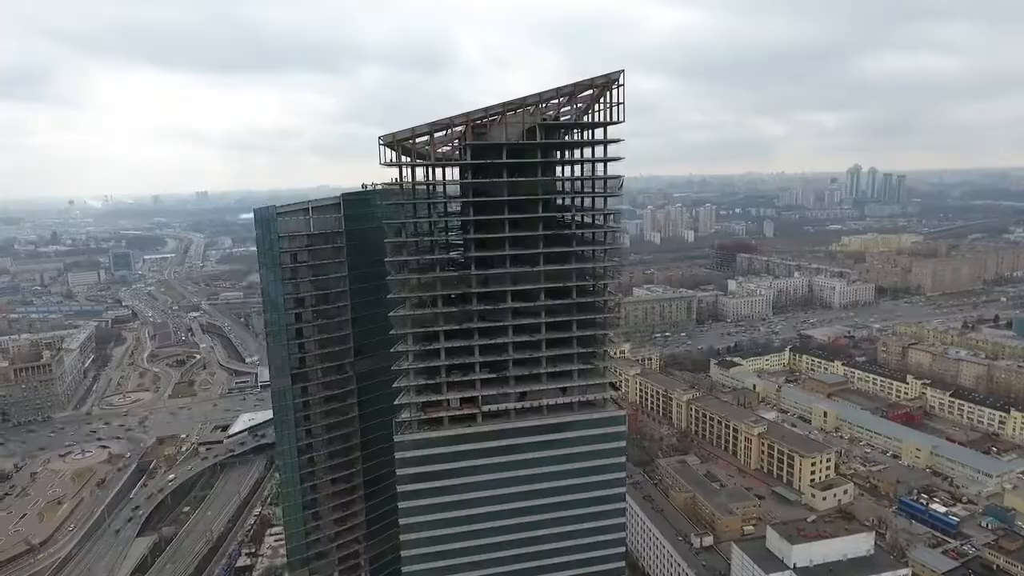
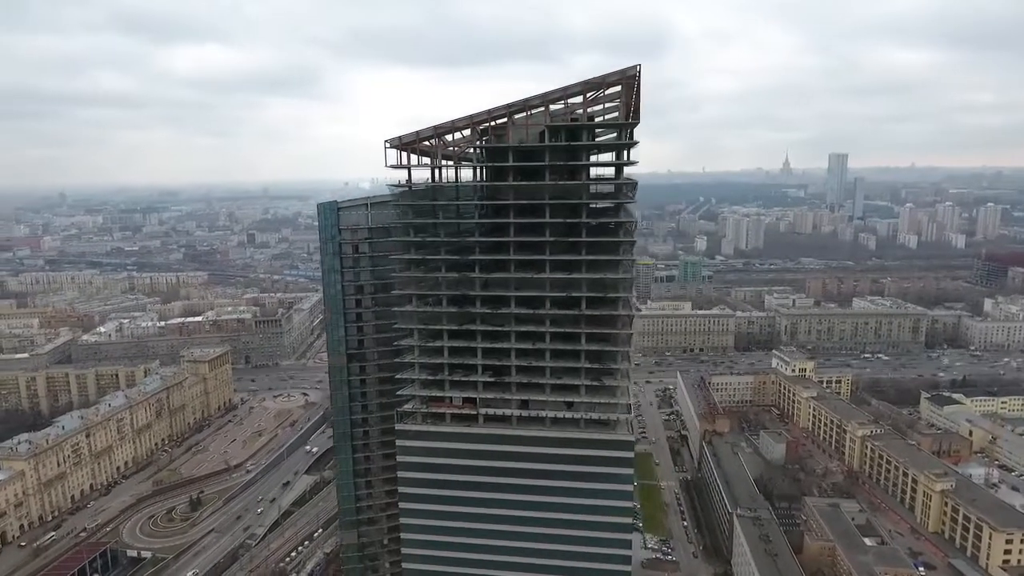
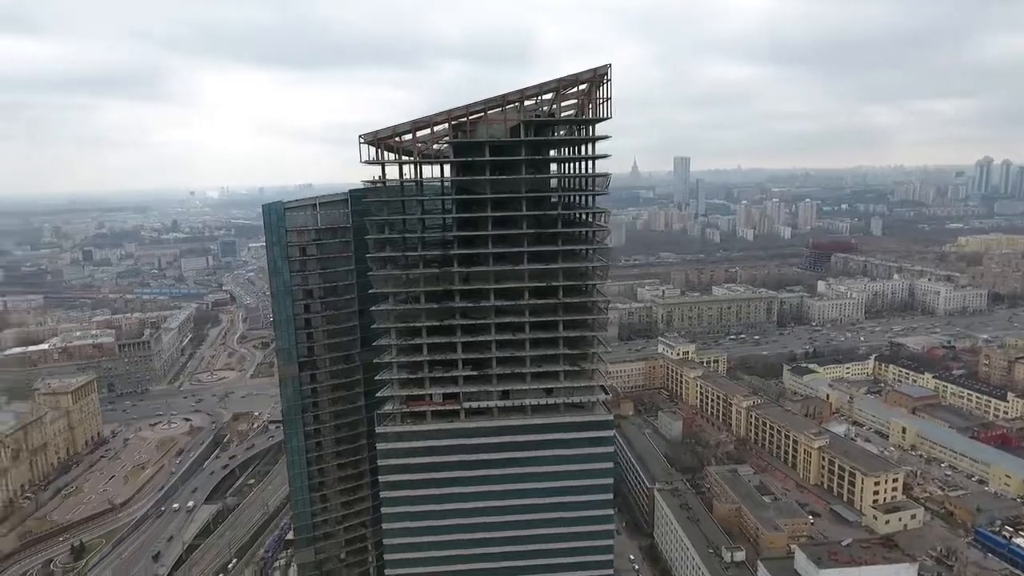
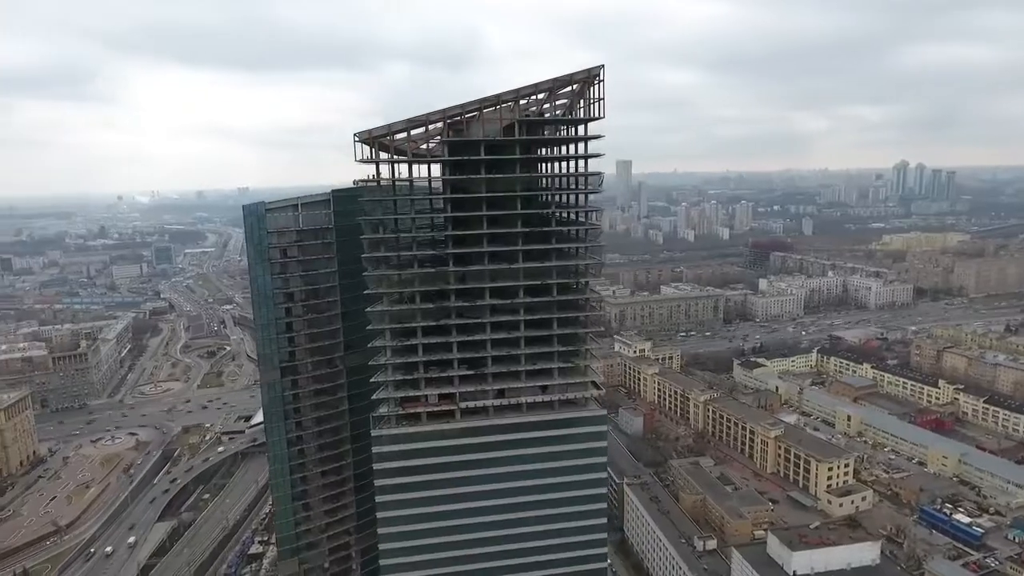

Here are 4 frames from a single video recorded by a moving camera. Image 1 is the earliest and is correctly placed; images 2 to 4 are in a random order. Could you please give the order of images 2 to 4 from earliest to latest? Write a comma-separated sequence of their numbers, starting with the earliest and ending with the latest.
4, 3, 2
